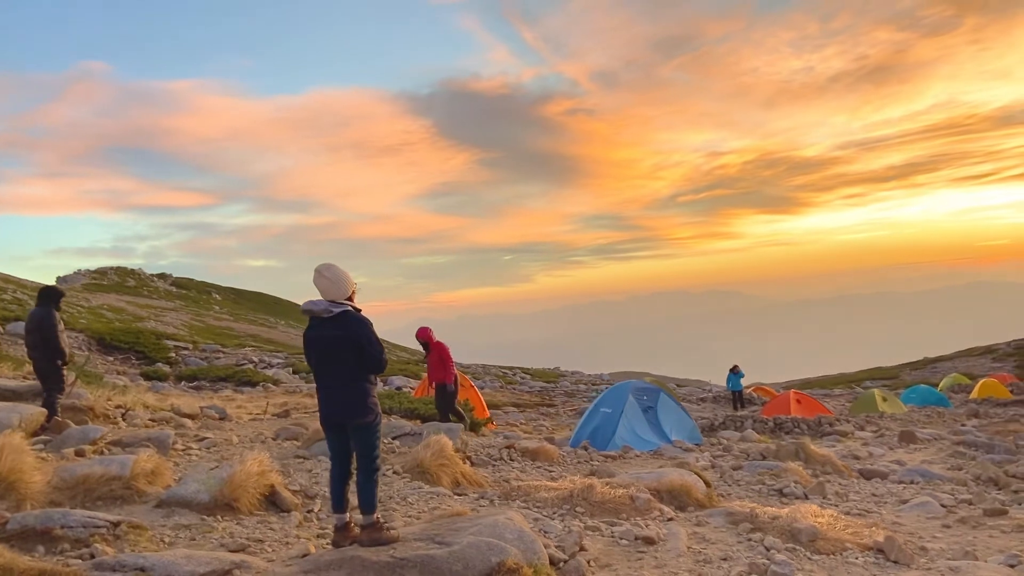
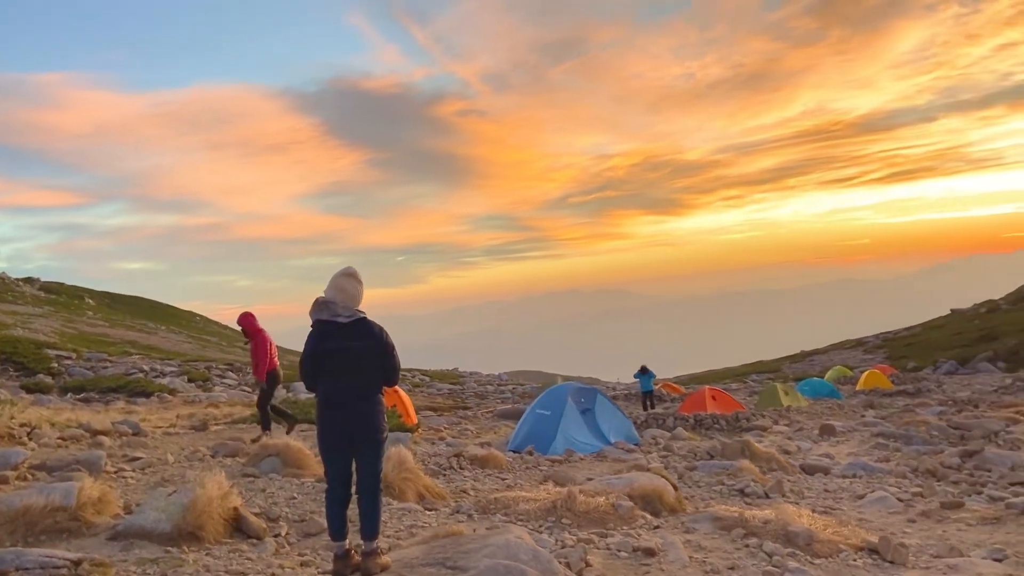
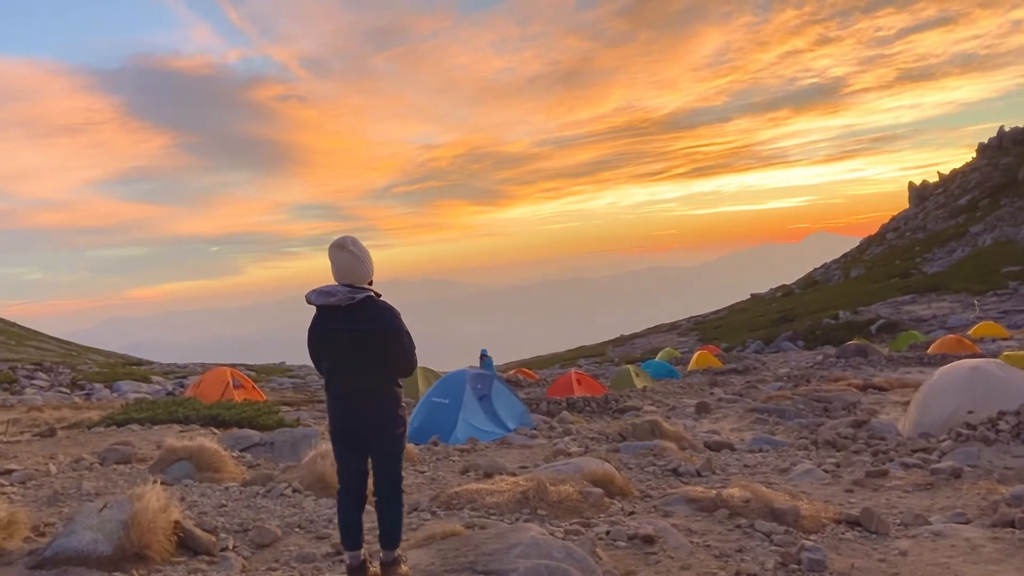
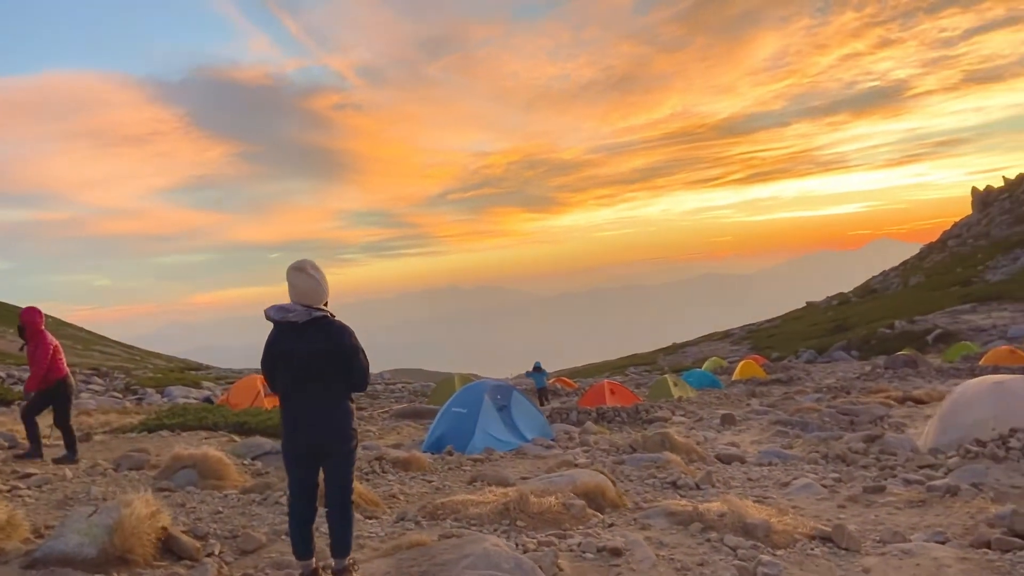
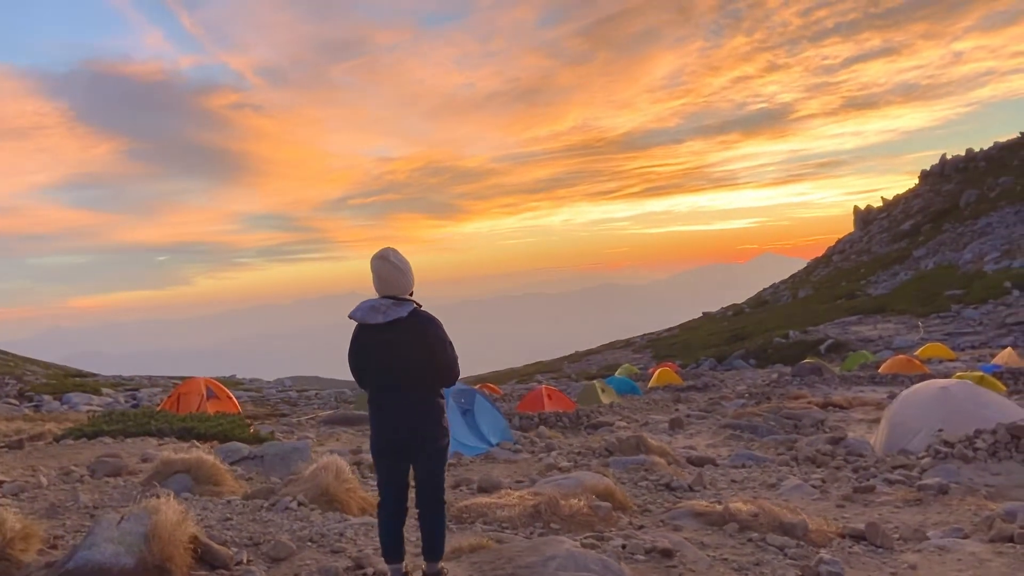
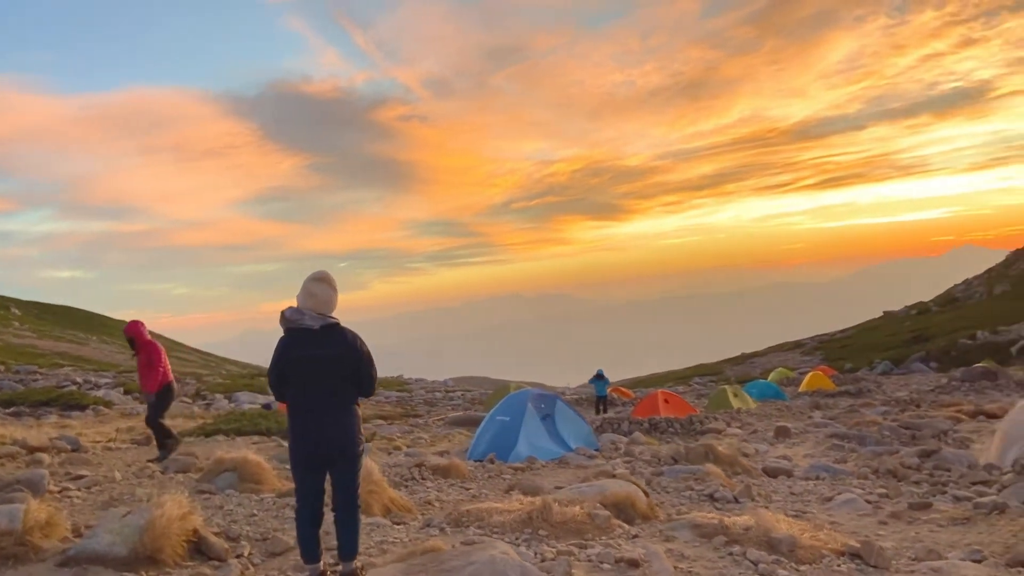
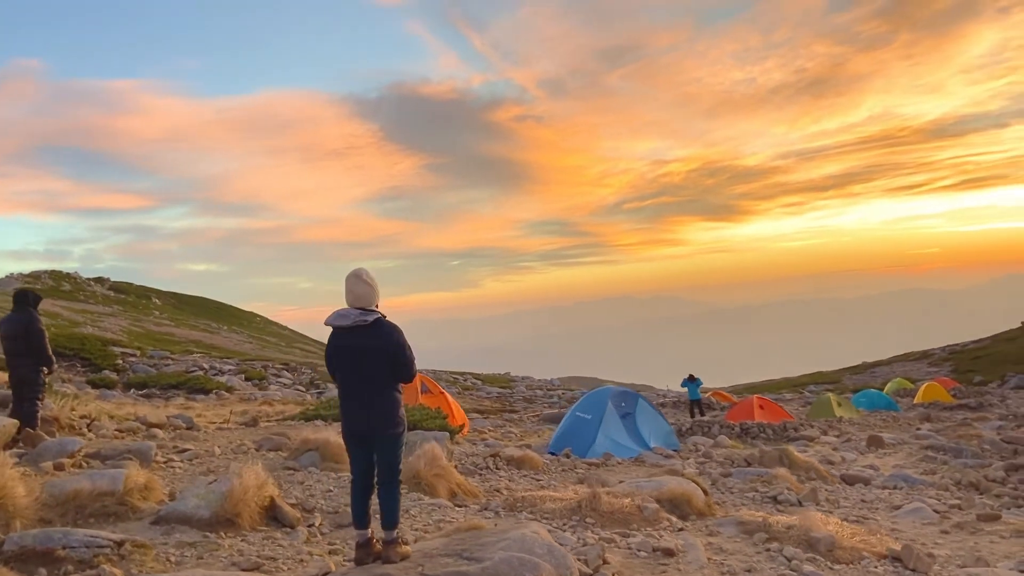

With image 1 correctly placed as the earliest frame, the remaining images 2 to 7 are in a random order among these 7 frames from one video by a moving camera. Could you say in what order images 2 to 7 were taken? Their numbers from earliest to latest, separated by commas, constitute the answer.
7, 2, 6, 4, 3, 5
